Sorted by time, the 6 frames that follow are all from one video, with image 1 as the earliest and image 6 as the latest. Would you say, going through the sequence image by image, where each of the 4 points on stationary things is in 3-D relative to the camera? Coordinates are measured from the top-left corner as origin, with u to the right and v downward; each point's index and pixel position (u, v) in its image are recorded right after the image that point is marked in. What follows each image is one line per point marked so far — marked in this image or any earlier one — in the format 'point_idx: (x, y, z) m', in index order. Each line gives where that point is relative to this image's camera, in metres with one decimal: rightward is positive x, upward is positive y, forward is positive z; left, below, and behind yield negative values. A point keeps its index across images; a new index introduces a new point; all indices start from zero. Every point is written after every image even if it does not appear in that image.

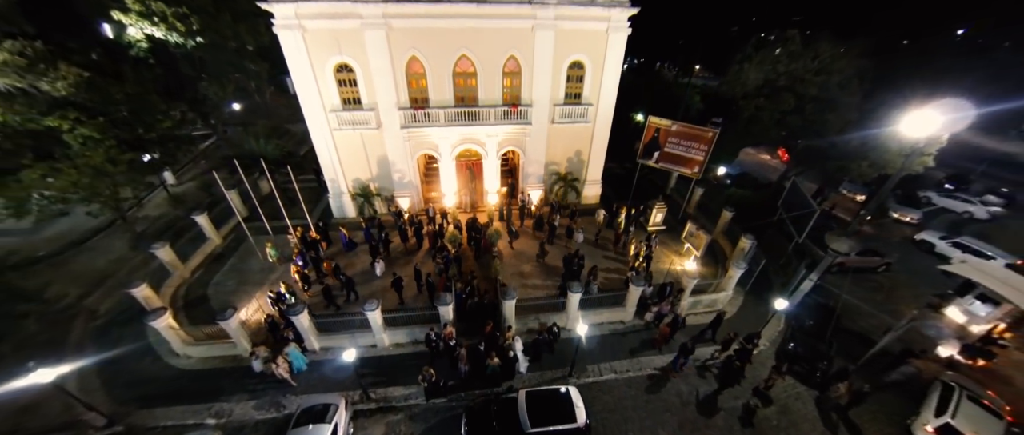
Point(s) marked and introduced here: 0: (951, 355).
0: (+16.1, -4.9, +10.3) m
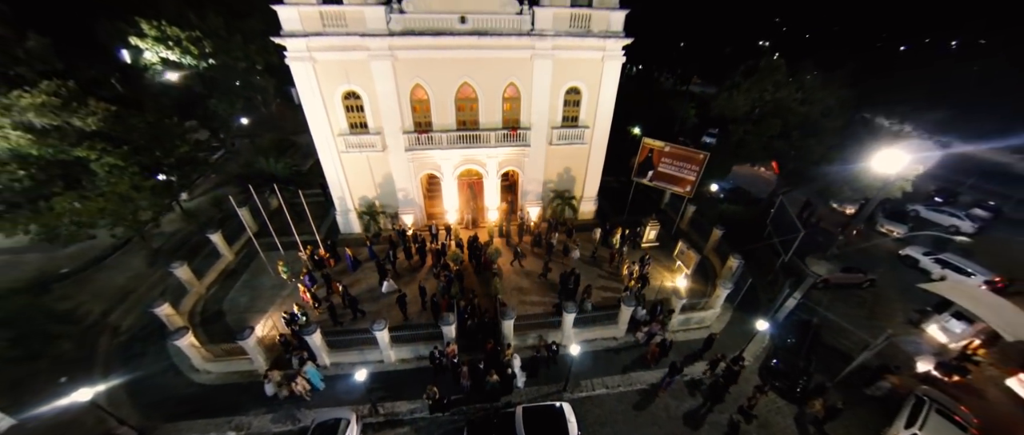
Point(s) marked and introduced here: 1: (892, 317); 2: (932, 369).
0: (+16.1, -5.9, +10.9) m
1: (+17.9, -4.7, +13.3) m
2: (+16.2, -5.7, +10.8) m
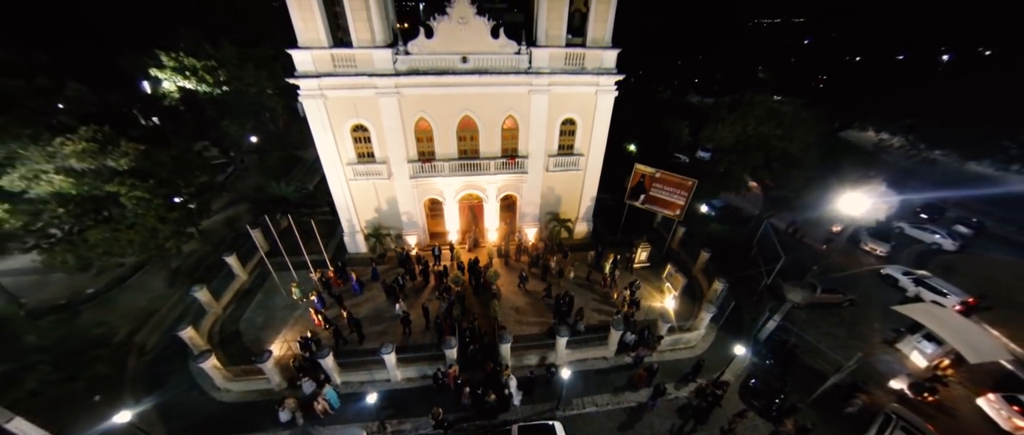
0: (+15.9, -7.1, +11.7) m
1: (+17.8, -5.9, +14.1) m
2: (+16.1, -7.0, +11.6) m
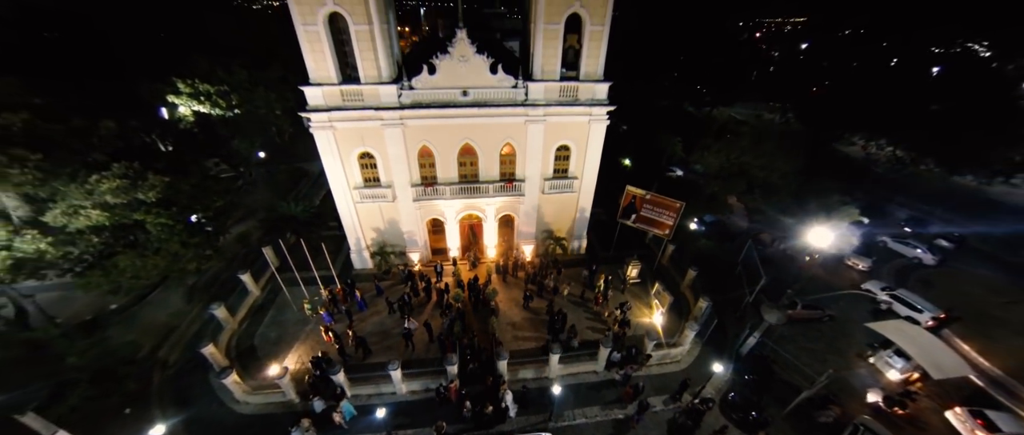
0: (+15.8, -8.2, +12.6) m
1: (+17.7, -7.1, +15.0) m
2: (+16.0, -8.1, +12.5) m
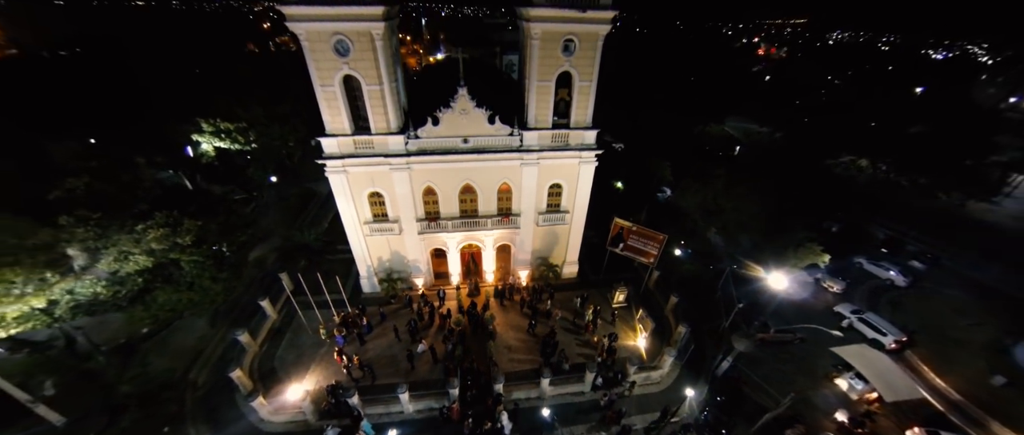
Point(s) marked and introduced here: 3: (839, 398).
0: (+15.6, -10.1, +13.9) m
1: (+17.4, -8.9, +16.4) m
2: (+15.7, -10.0, +13.9) m
3: (+17.3, -9.6, +15.1) m
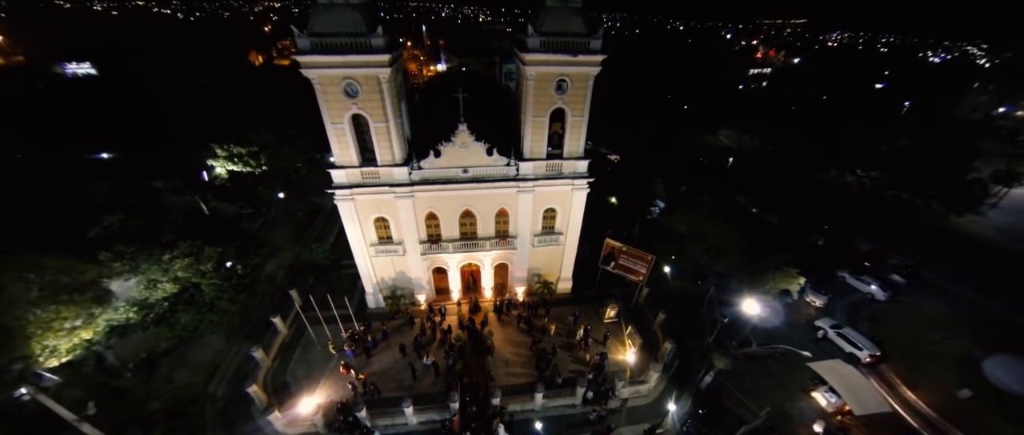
0: (+15.4, -11.5, +15.0) m
1: (+17.2, -10.3, +17.4) m
2: (+15.5, -11.4, +15.0) m
3: (+17.1, -11.0, +16.2) m
